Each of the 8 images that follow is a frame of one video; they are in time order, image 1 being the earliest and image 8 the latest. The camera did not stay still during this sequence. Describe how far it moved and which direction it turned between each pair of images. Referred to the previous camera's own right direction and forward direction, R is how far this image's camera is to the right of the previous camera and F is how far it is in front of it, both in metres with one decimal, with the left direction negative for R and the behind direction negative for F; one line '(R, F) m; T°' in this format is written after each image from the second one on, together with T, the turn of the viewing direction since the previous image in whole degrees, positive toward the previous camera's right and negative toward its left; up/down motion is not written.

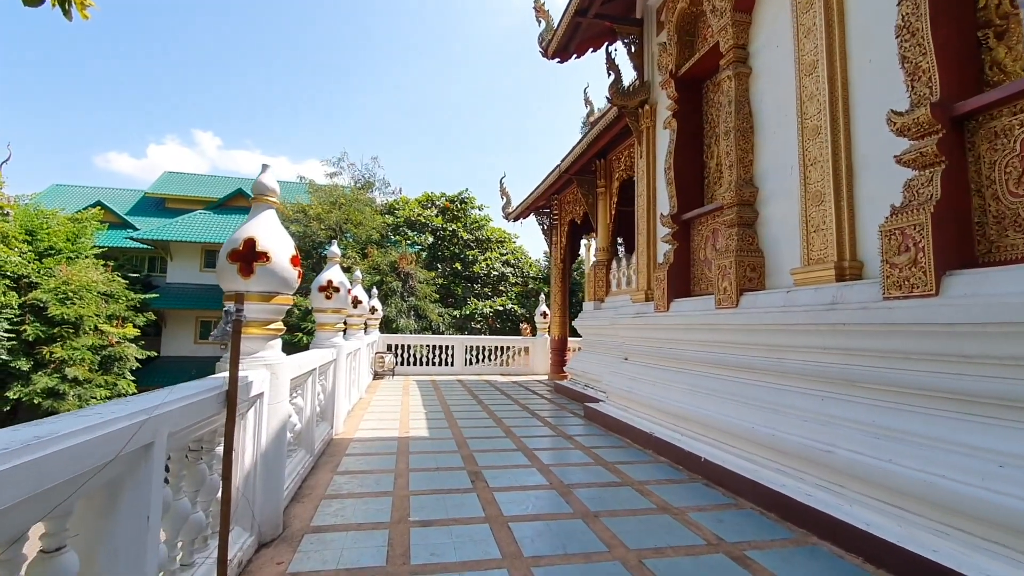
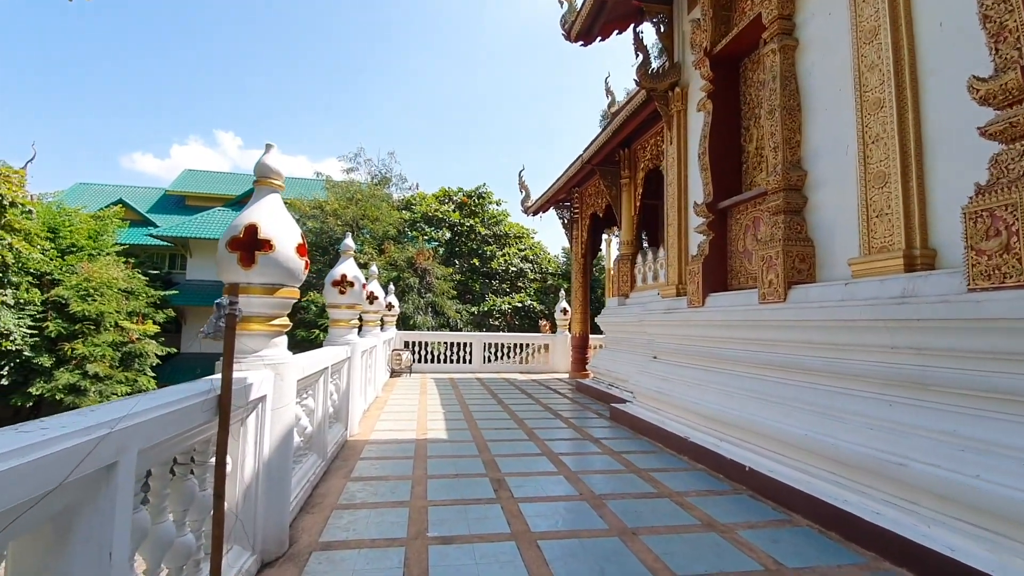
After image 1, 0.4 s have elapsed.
(-0.1, +0.3) m; -2°
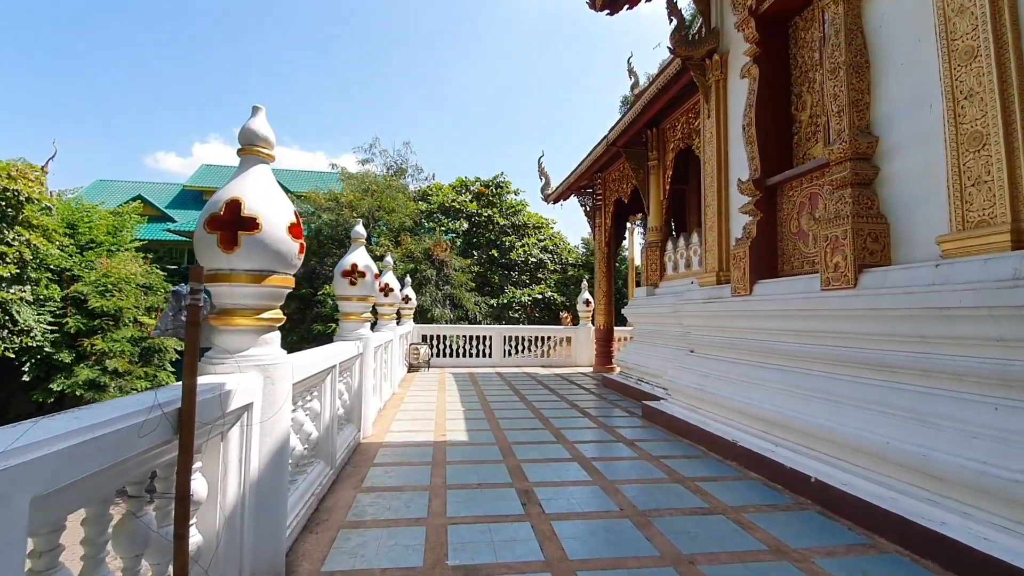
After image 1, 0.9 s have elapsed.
(-0.1, +0.4) m; -2°
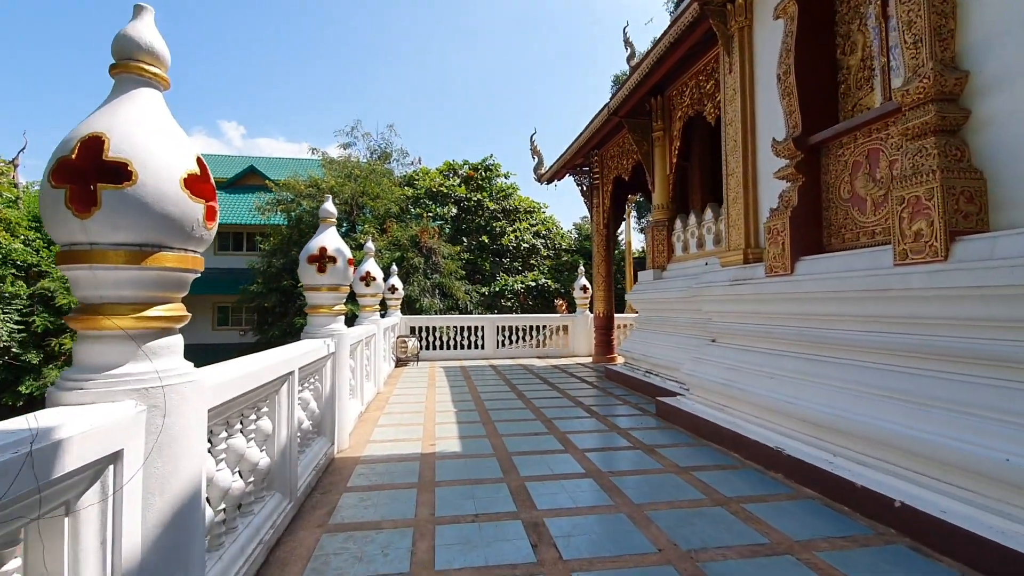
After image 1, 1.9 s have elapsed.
(0.0, +0.6) m; +1°
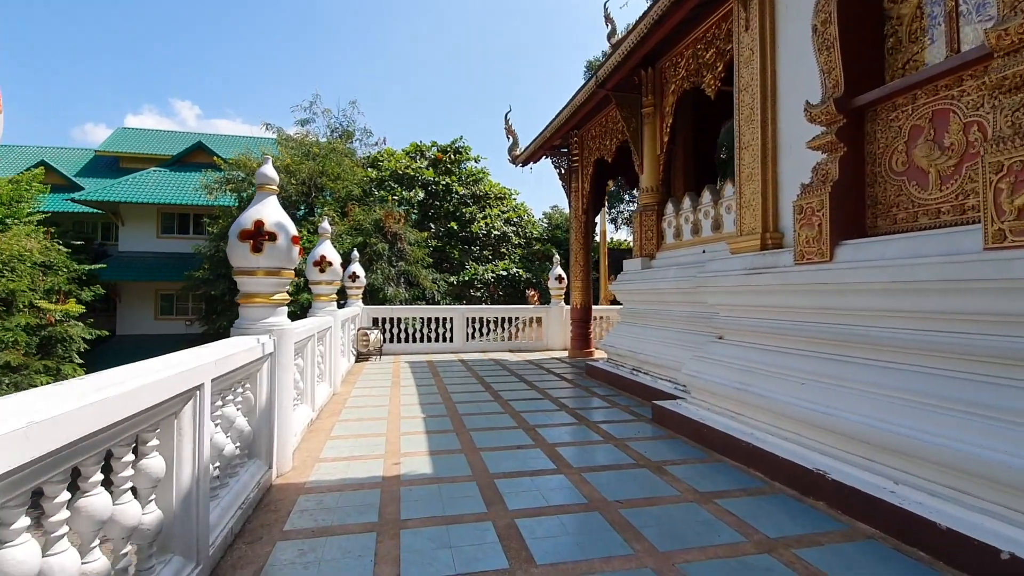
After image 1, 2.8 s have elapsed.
(-0.1, +0.6) m; +4°
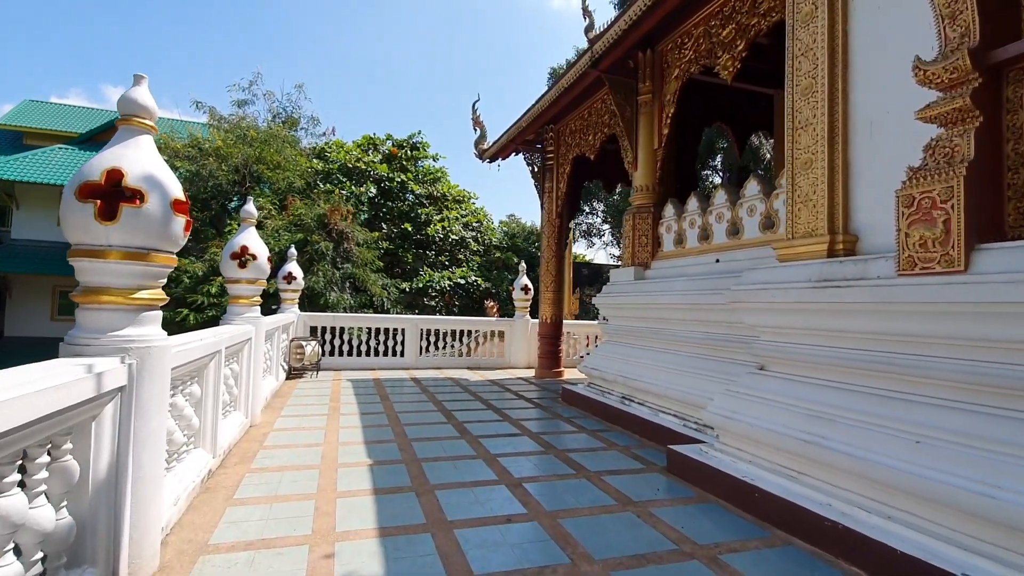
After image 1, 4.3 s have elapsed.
(-0.2, +0.9) m; +6°
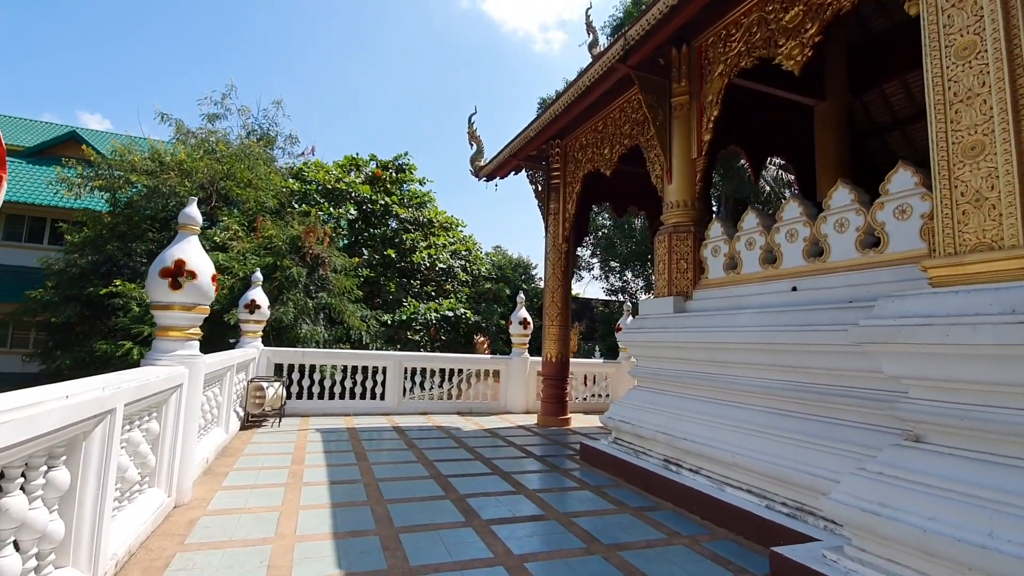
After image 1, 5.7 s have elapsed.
(-0.2, +0.9) m; +2°
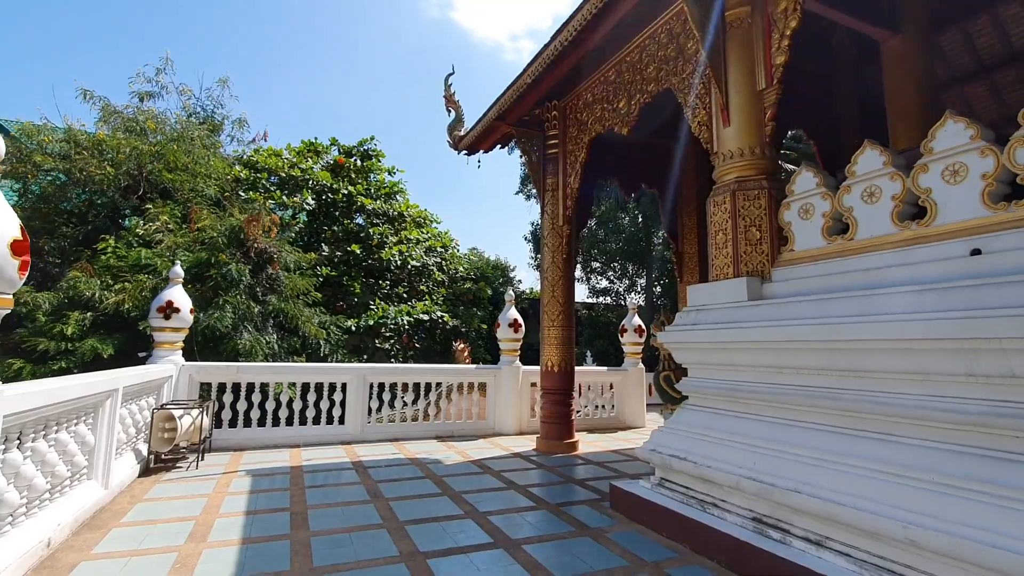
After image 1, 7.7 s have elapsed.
(-0.1, +1.2) m; +3°
